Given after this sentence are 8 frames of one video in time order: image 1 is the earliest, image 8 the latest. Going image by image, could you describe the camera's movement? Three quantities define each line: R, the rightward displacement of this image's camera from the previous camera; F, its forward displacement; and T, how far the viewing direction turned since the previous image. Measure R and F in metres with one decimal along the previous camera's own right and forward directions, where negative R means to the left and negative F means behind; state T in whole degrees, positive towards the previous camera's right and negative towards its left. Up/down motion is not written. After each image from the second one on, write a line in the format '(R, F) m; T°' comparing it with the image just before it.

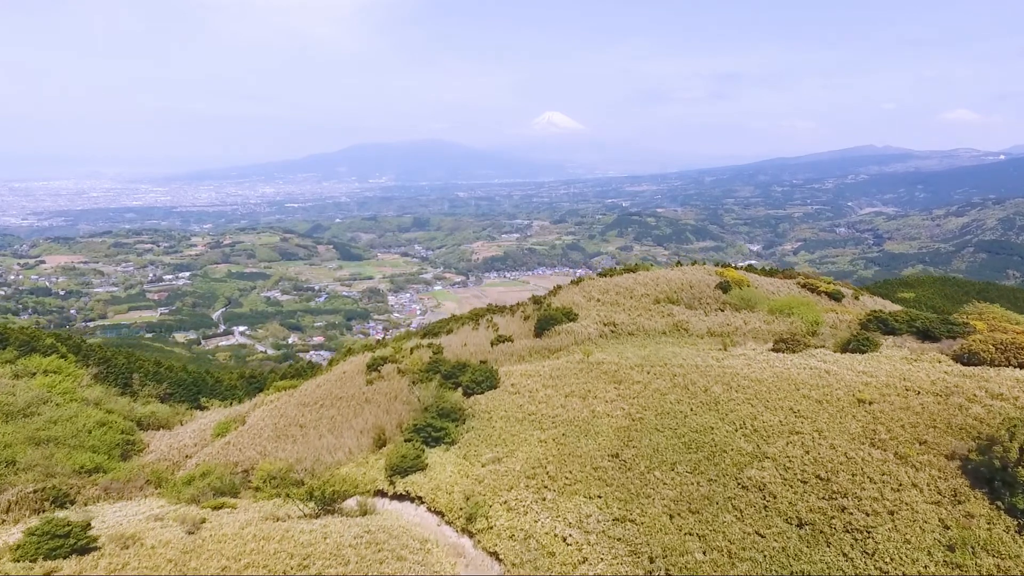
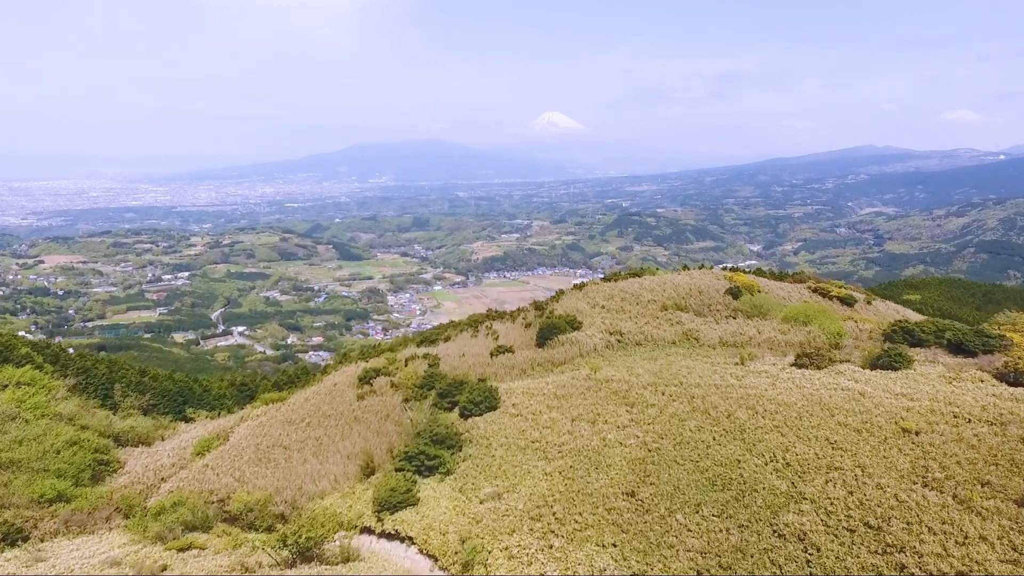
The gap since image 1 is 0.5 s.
(0.0, +0.7) m; 0°
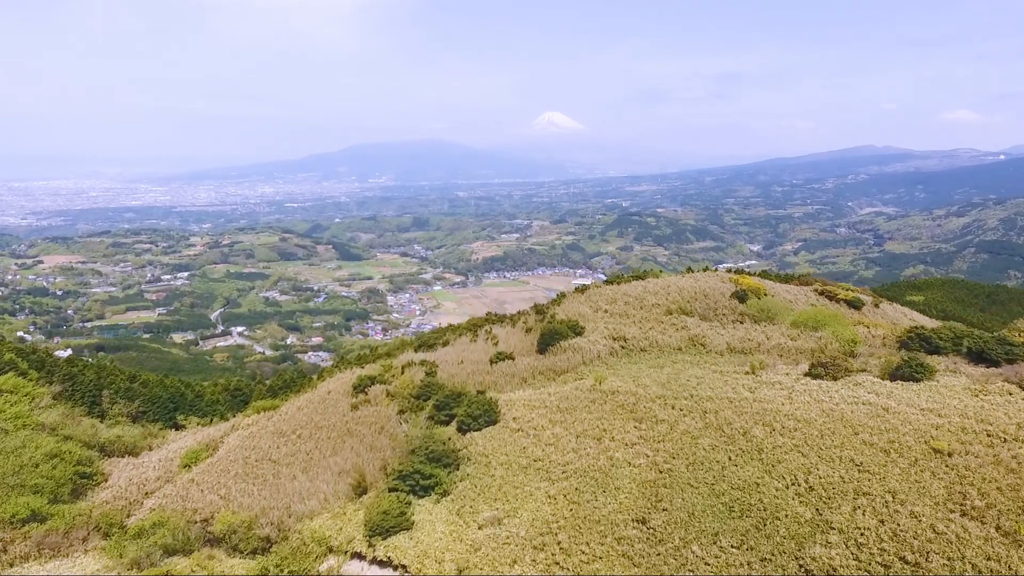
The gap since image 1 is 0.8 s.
(0.0, +0.4) m; 0°
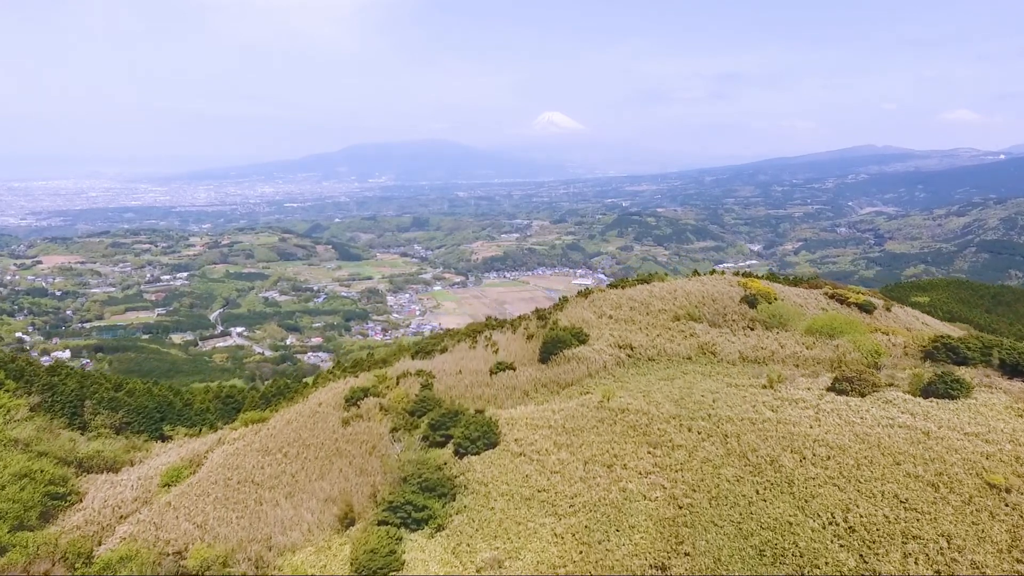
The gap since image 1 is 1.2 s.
(0.0, +0.6) m; 0°
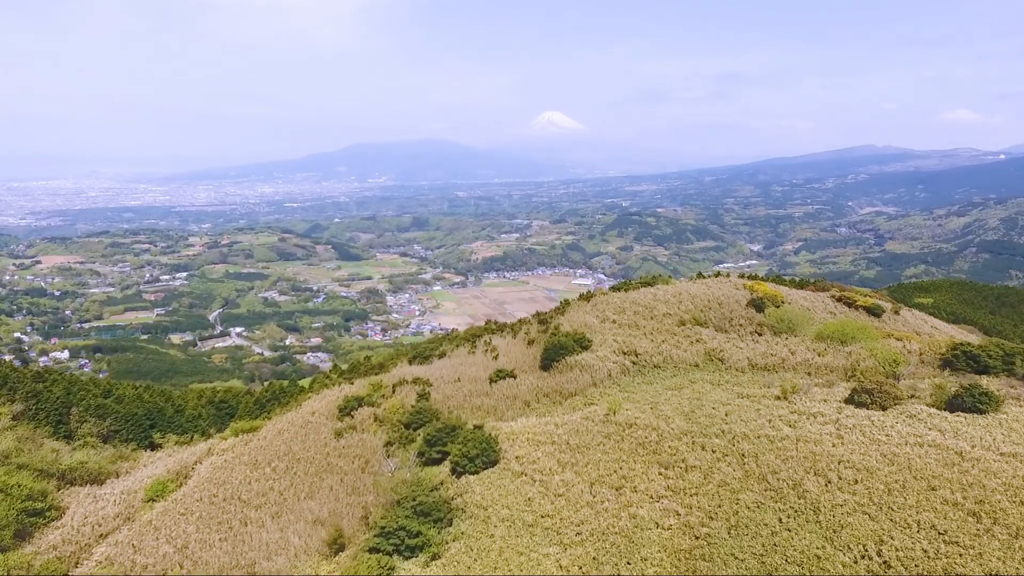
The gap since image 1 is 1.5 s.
(0.0, +0.4) m; 0°
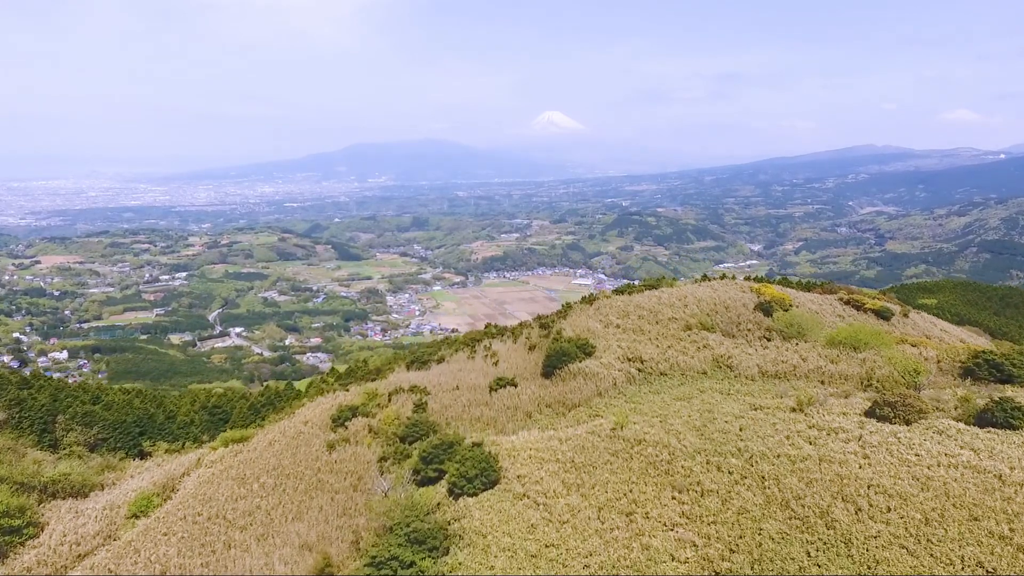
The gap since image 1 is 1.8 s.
(0.0, +0.4) m; 0°
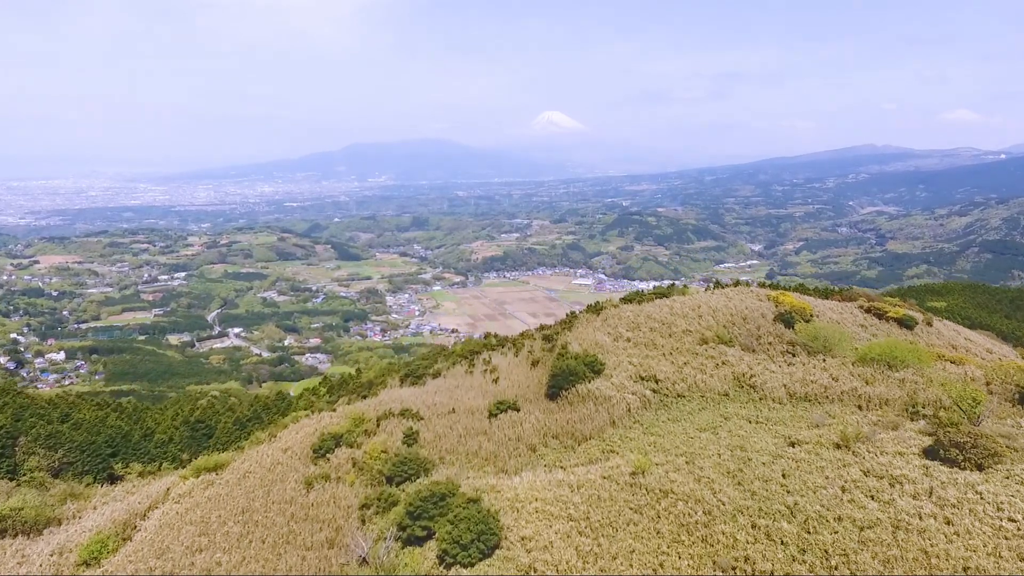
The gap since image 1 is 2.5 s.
(0.0, +1.0) m; 0°
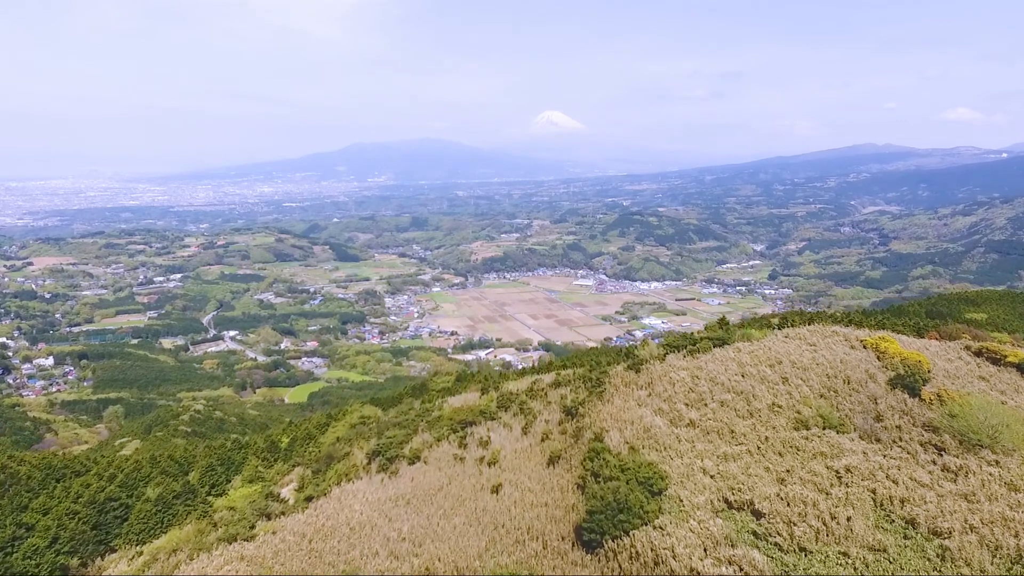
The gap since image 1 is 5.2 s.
(-0.1, +3.9) m; 0°
